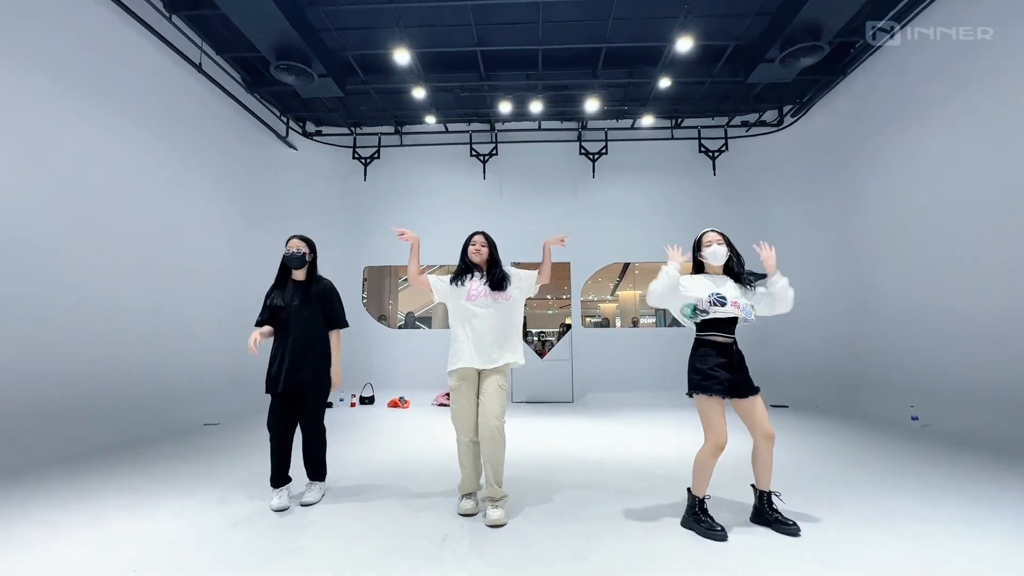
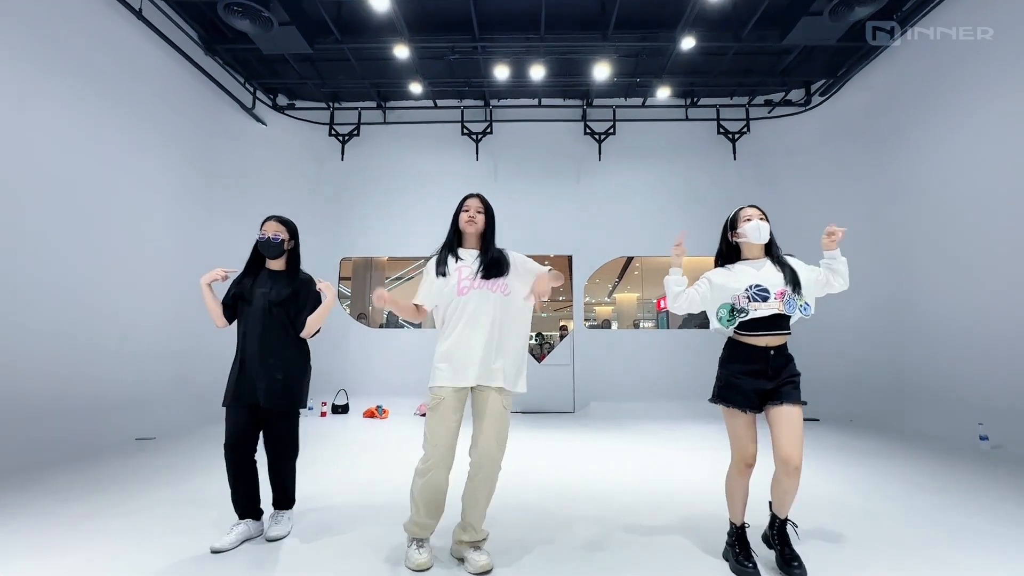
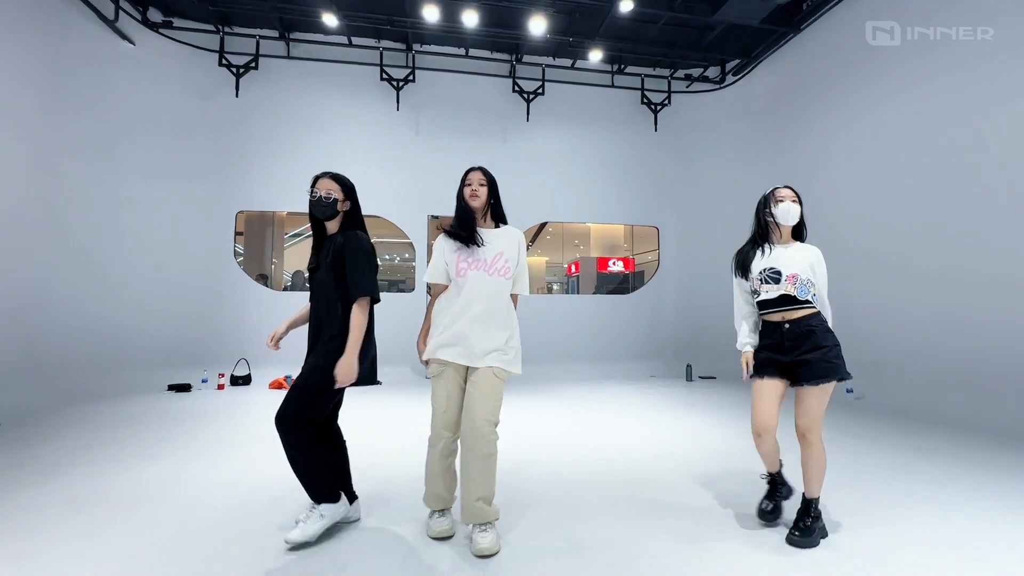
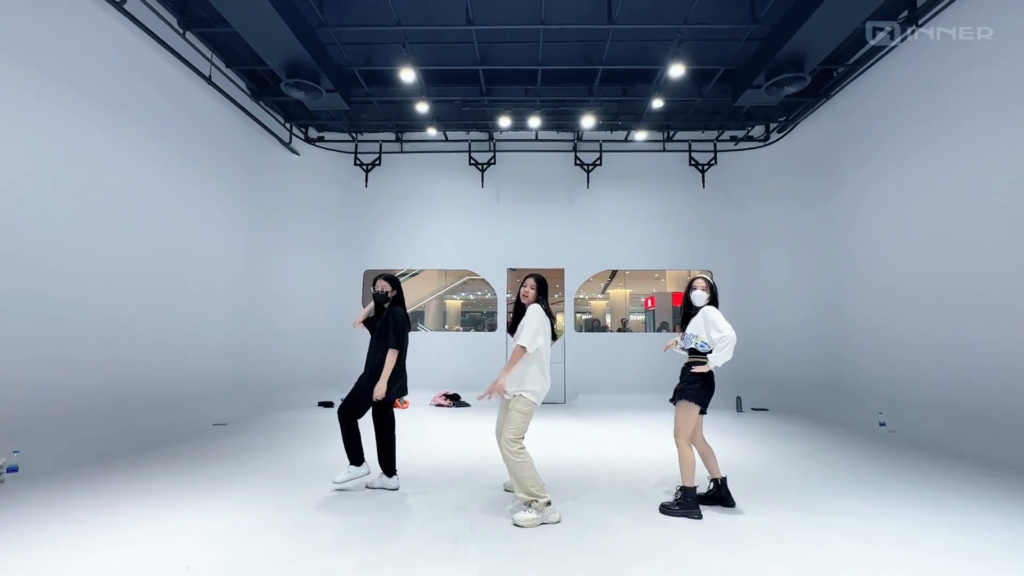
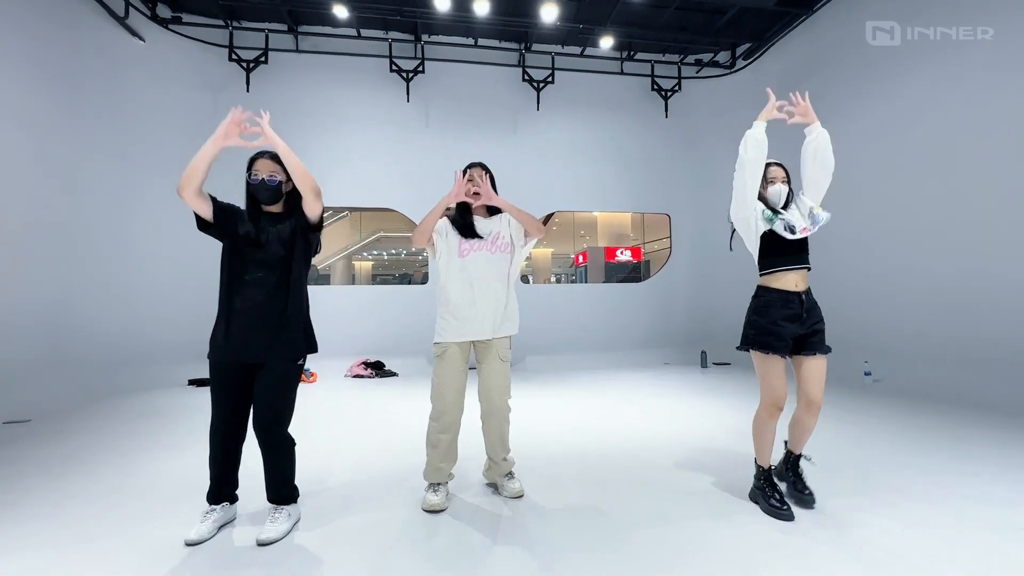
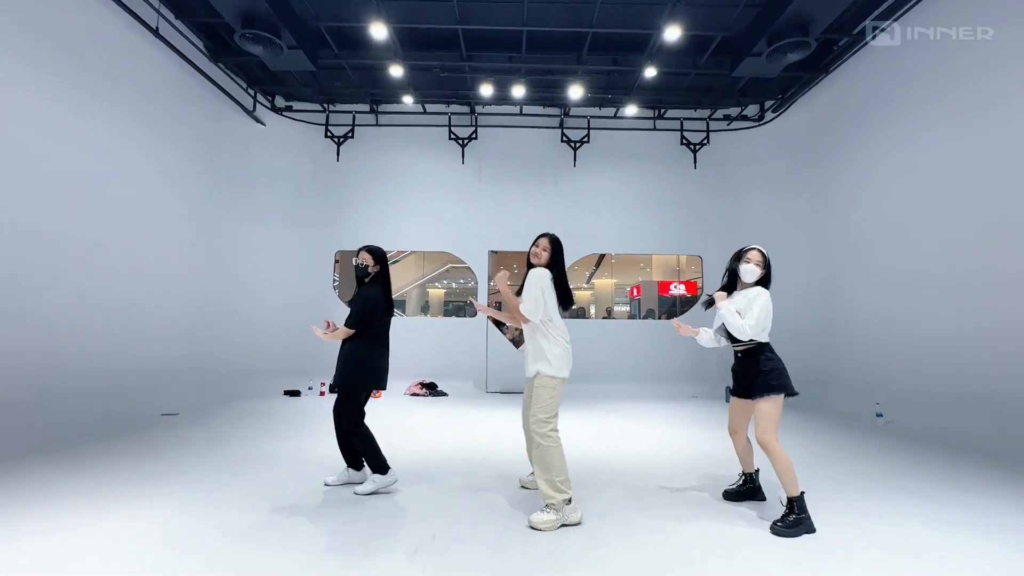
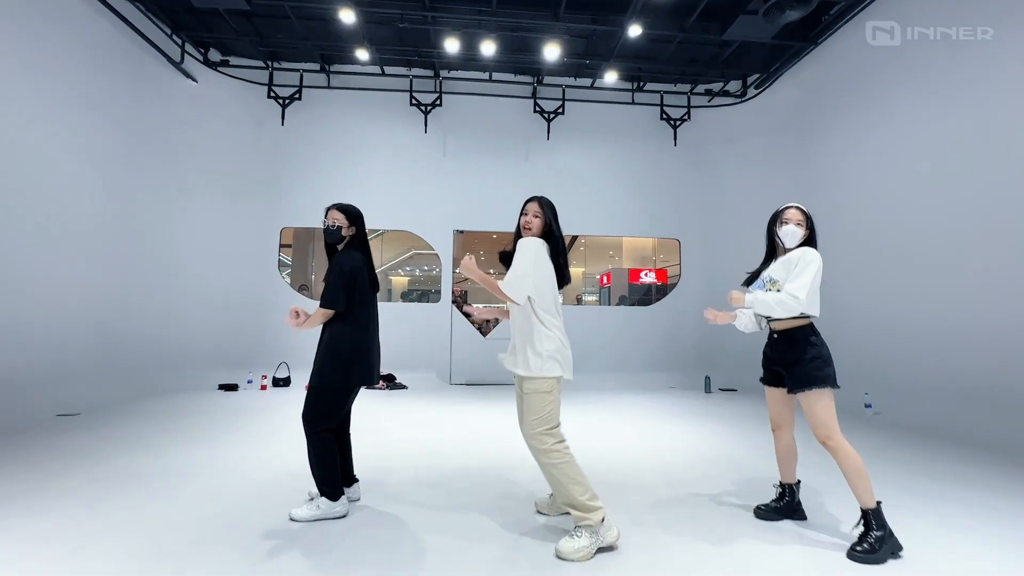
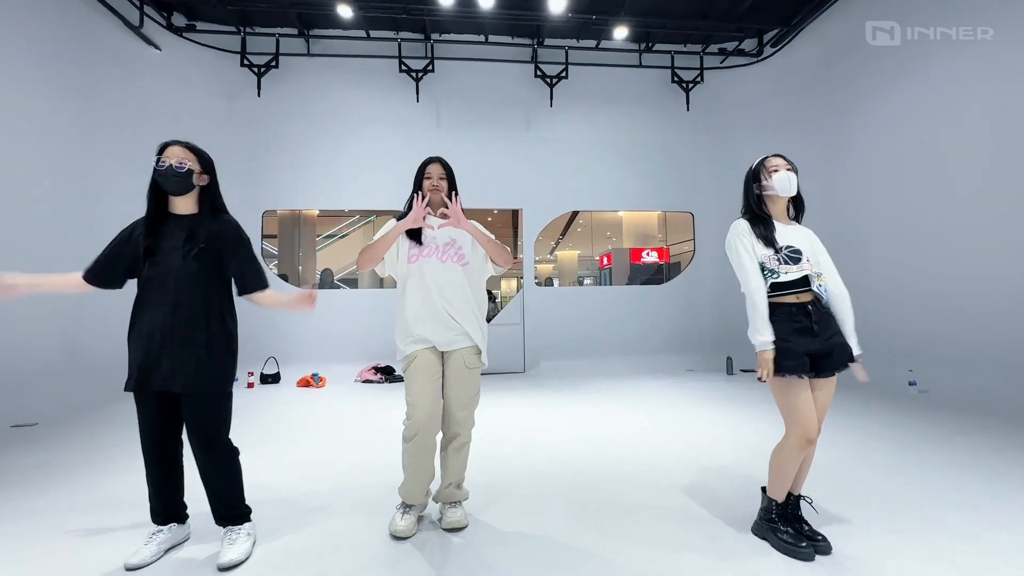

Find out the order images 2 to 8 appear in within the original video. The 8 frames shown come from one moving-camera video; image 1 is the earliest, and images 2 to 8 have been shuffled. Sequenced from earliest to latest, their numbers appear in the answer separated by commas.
2, 4, 6, 7, 3, 5, 8
